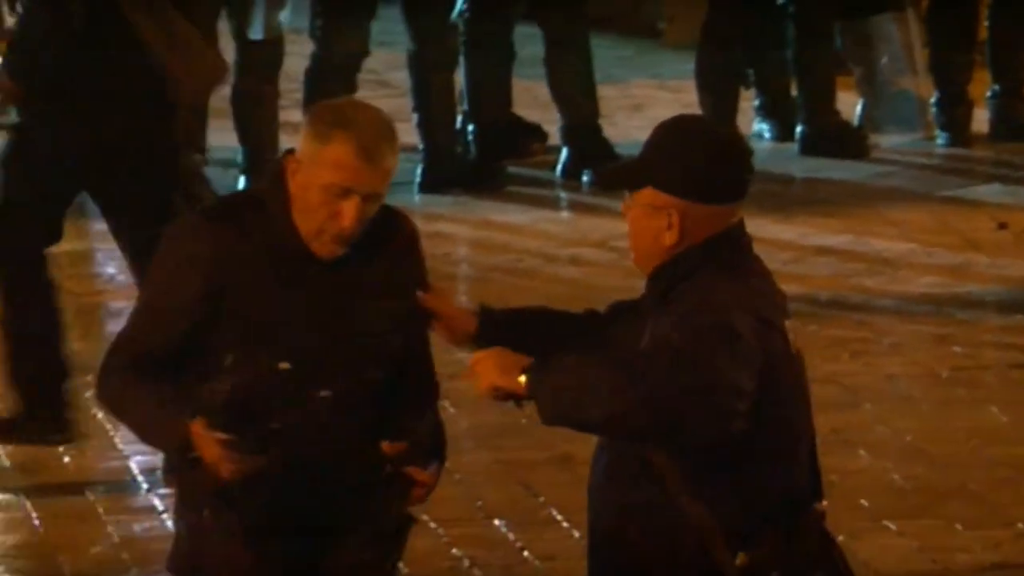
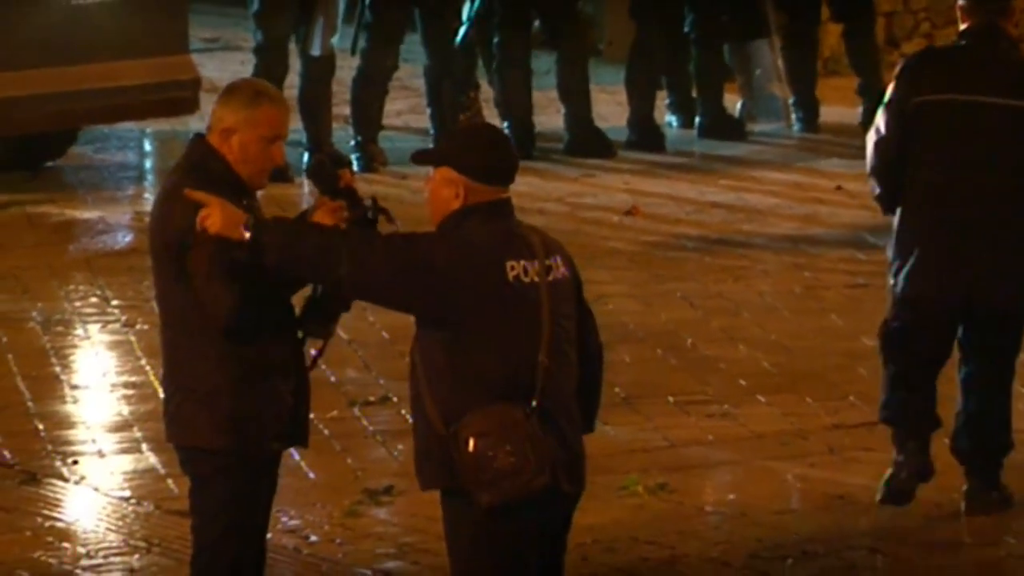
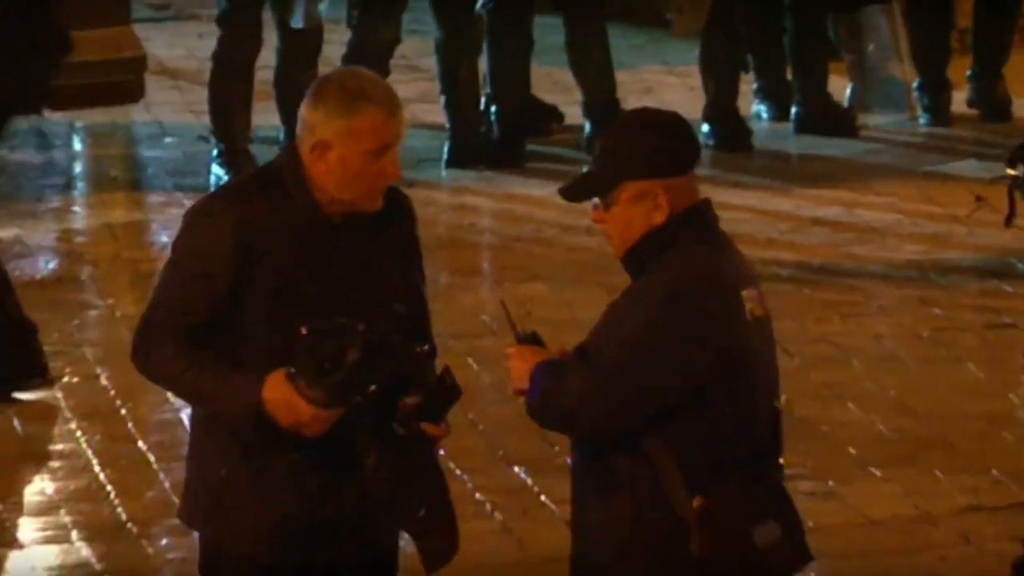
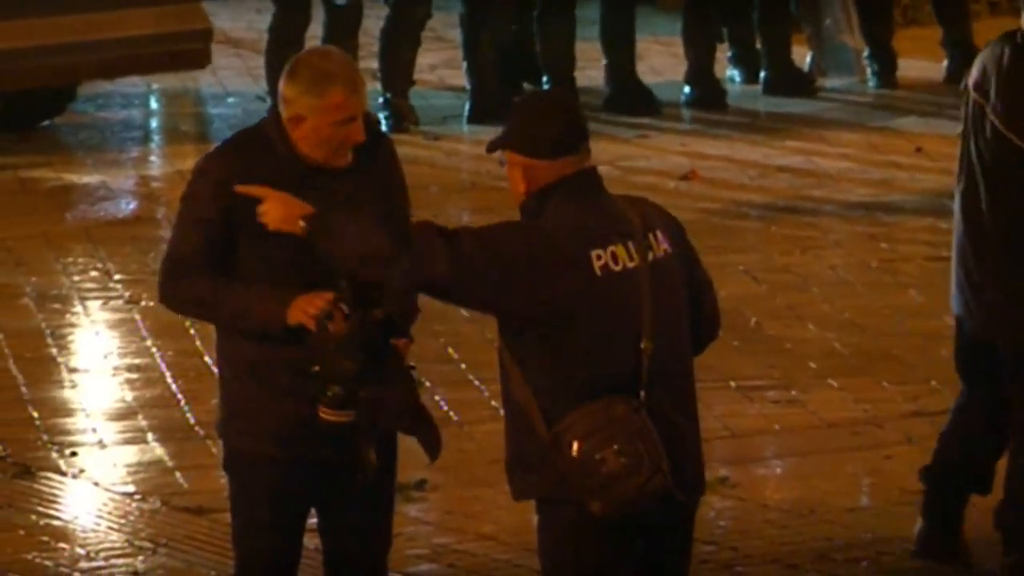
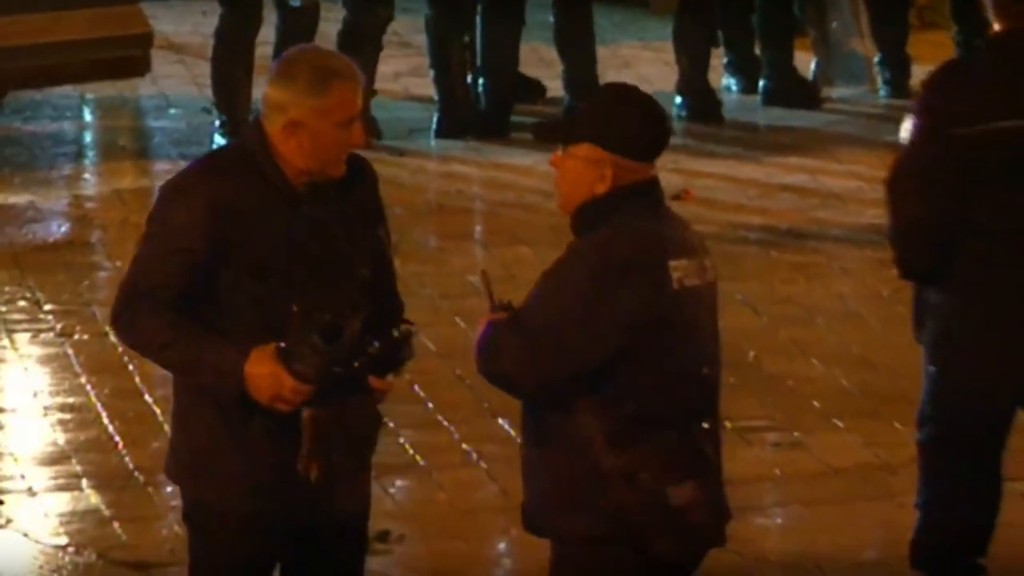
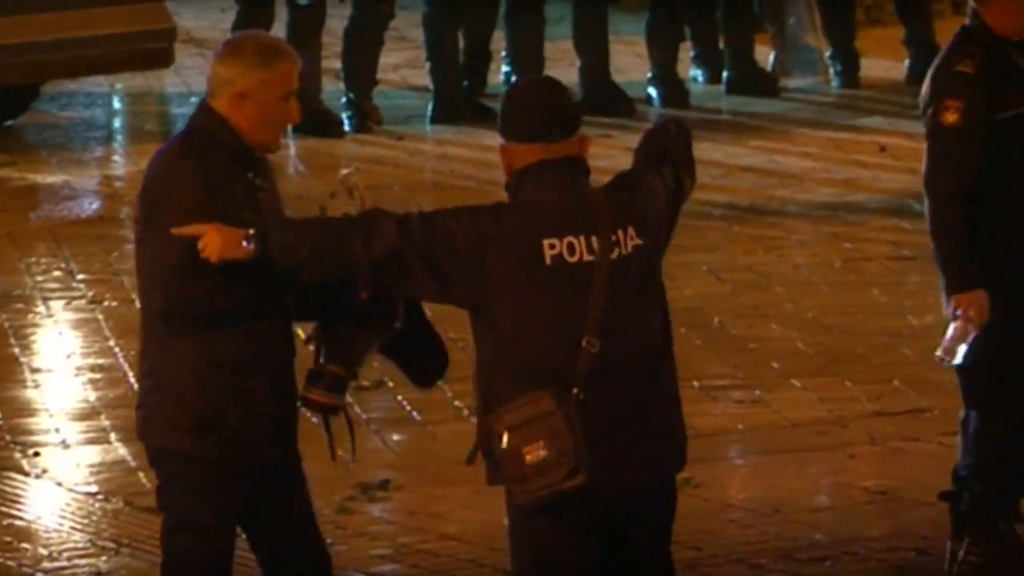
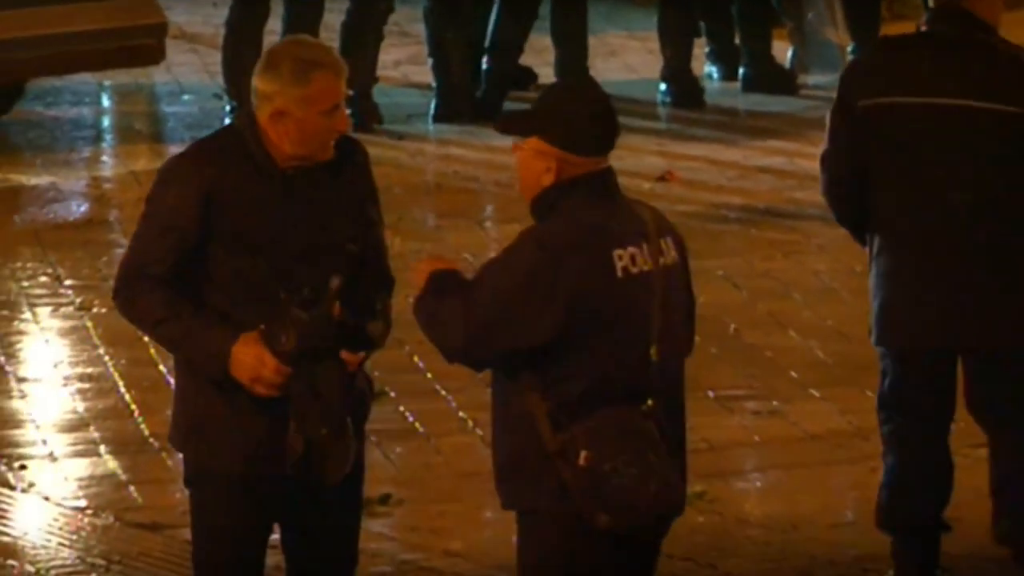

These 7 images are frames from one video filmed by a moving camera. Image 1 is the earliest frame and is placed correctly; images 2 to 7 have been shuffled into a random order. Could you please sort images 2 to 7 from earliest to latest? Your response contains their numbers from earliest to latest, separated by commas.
3, 5, 7, 4, 6, 2
